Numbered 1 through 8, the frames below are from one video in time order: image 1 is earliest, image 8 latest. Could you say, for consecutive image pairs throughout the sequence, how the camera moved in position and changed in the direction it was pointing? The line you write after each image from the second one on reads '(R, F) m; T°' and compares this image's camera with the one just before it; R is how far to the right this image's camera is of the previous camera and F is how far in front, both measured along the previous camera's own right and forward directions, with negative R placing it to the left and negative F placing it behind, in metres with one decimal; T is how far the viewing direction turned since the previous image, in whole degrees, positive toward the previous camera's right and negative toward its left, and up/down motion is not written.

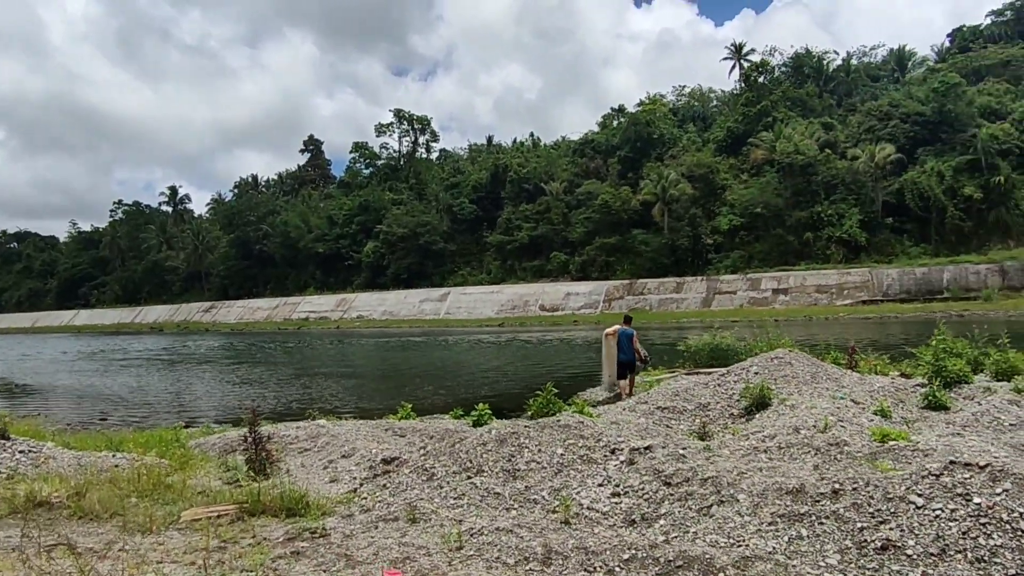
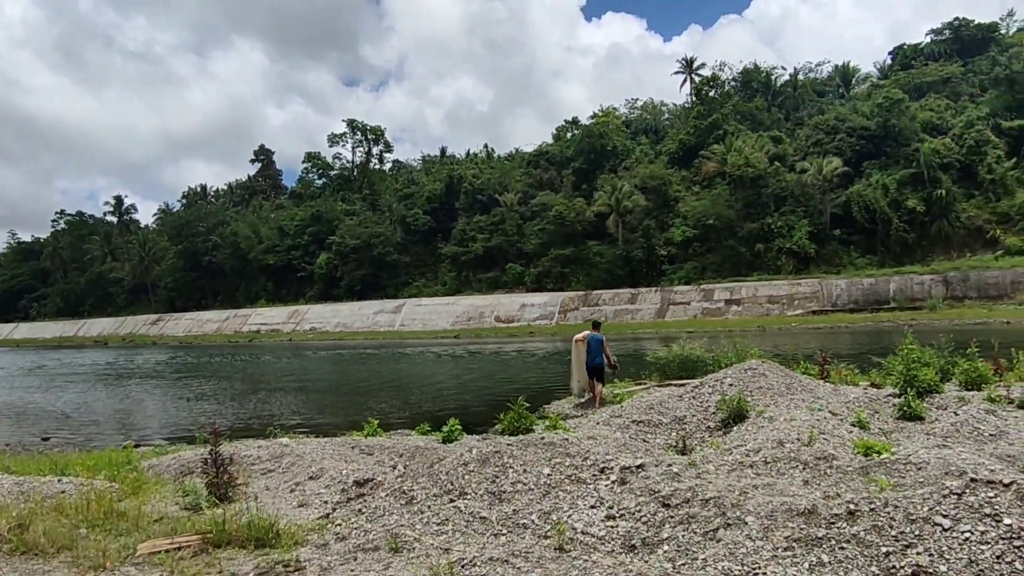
(-0.2, +0.2) m; +3°
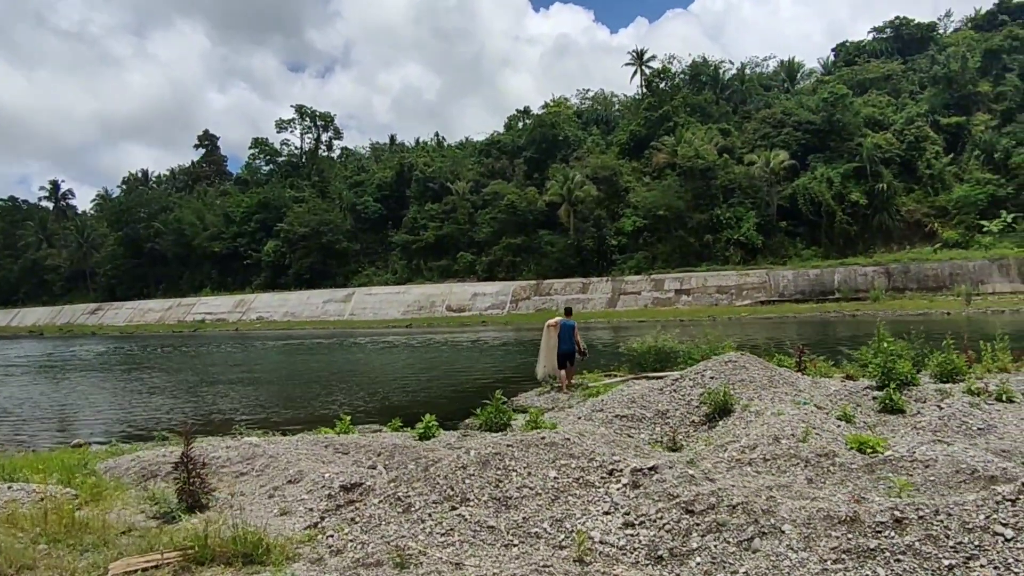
(-0.3, +0.3) m; +4°
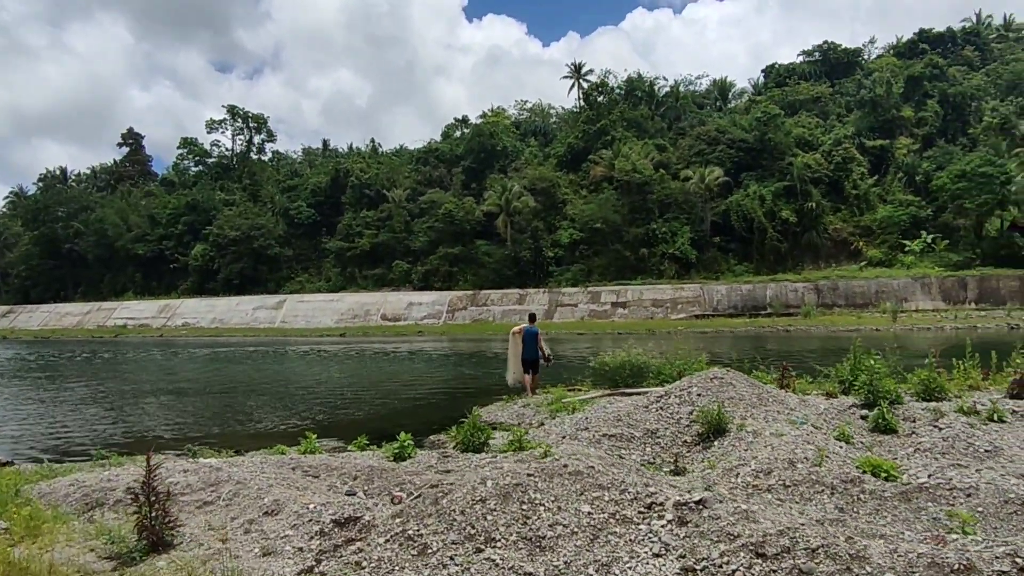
(-0.4, +0.5) m; +5°
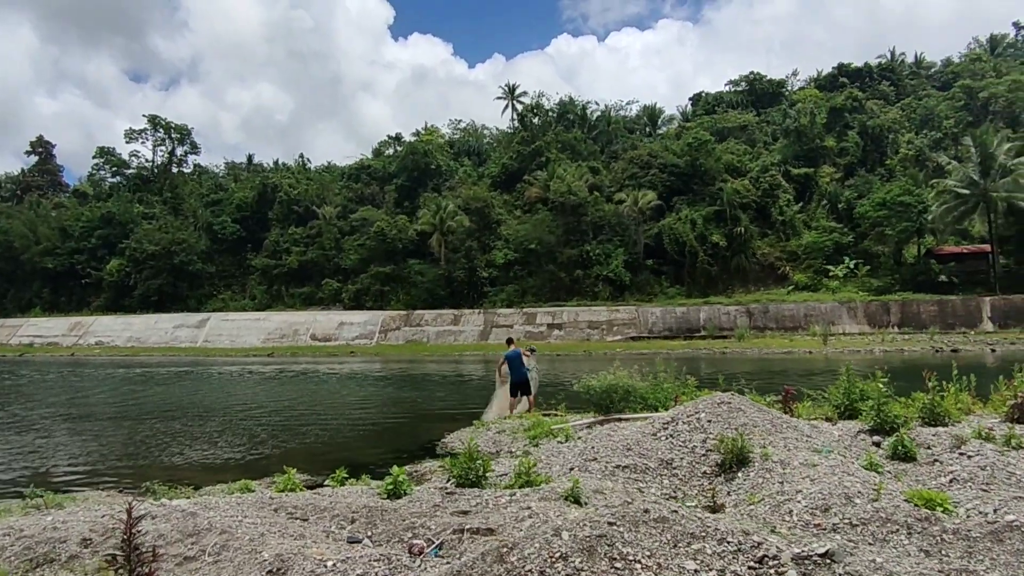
(-0.6, +0.7) m; +5°
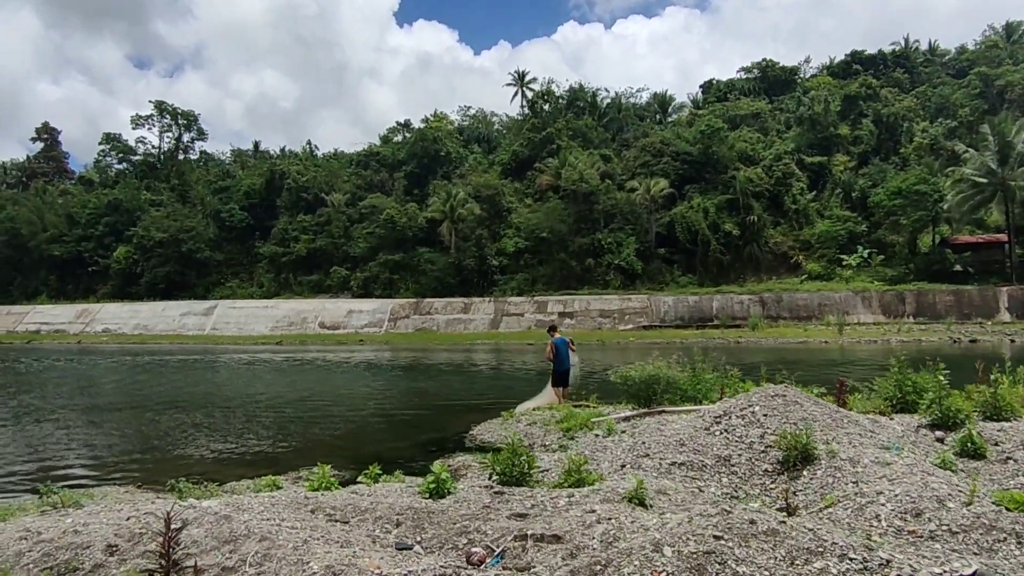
(-0.3, +0.4) m; 0°
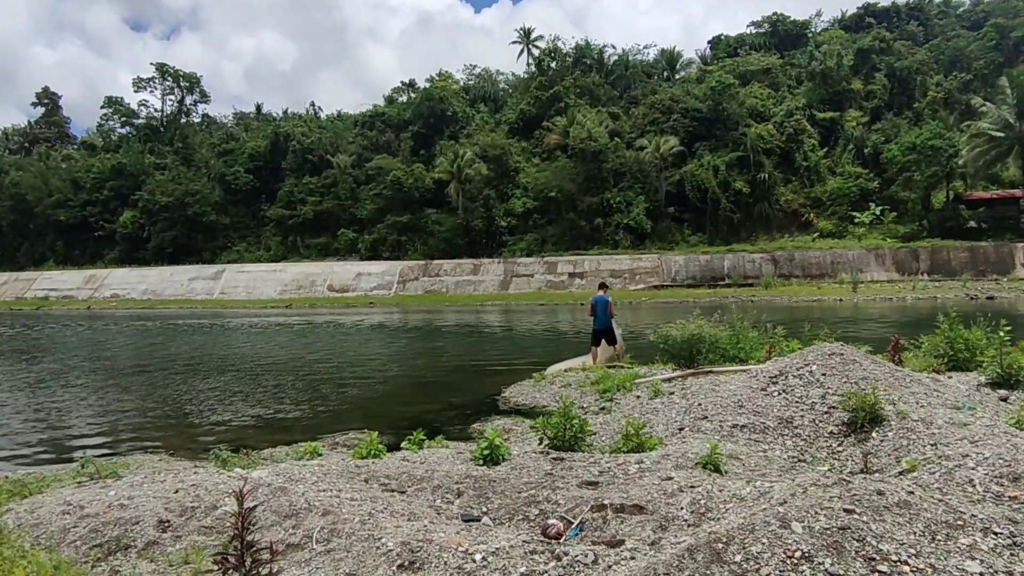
(-0.3, +0.3) m; 0°
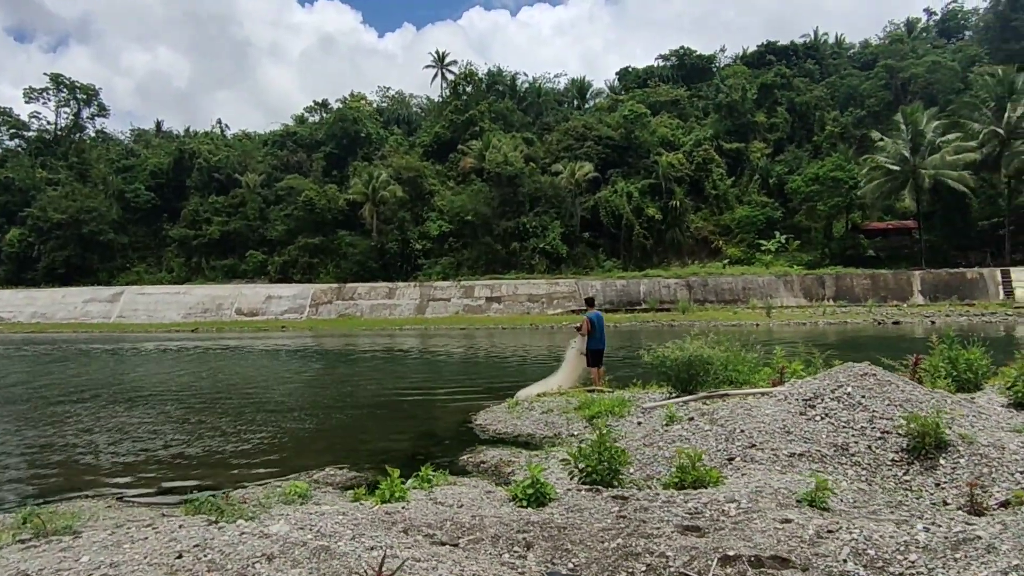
(-0.7, +0.7) m; +7°
